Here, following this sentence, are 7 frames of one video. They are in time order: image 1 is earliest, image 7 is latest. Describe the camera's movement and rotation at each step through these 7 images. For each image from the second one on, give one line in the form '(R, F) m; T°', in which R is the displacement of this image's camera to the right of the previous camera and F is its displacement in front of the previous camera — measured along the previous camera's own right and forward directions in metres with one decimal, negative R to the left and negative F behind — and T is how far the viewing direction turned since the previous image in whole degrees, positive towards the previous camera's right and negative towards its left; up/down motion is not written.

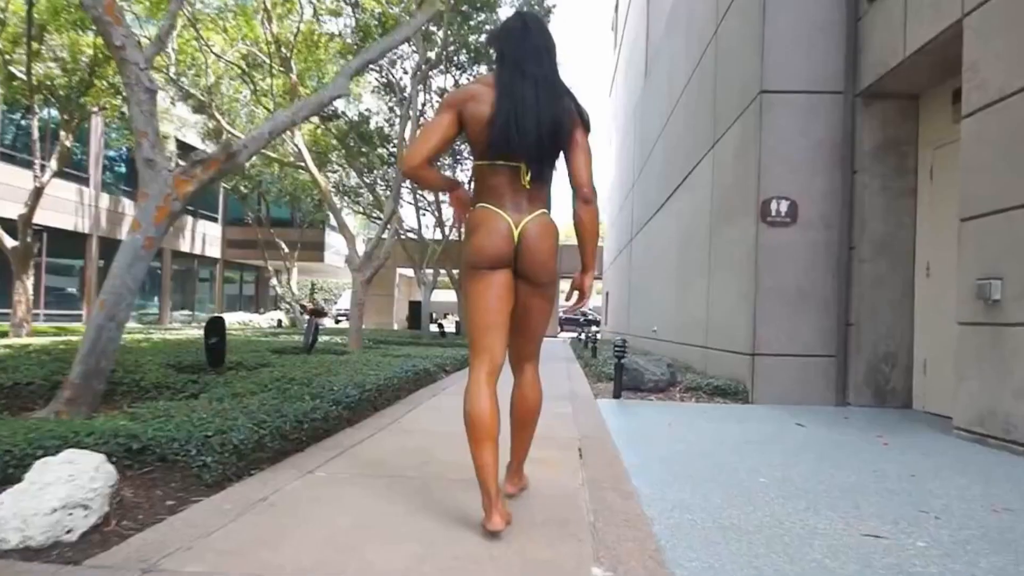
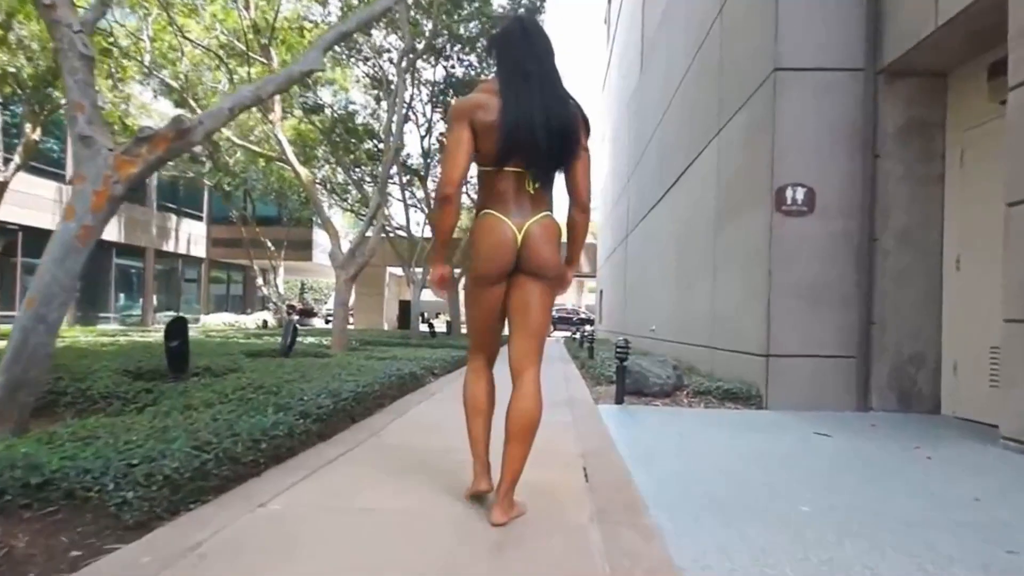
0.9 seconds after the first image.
(0.0, +0.7) m; +1°
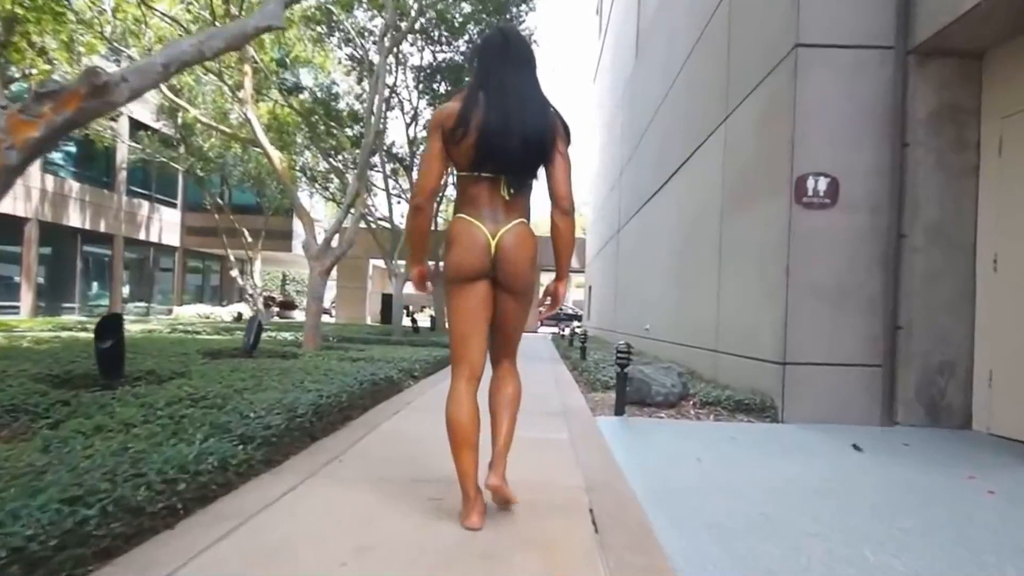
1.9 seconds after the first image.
(0.0, +0.9) m; +2°
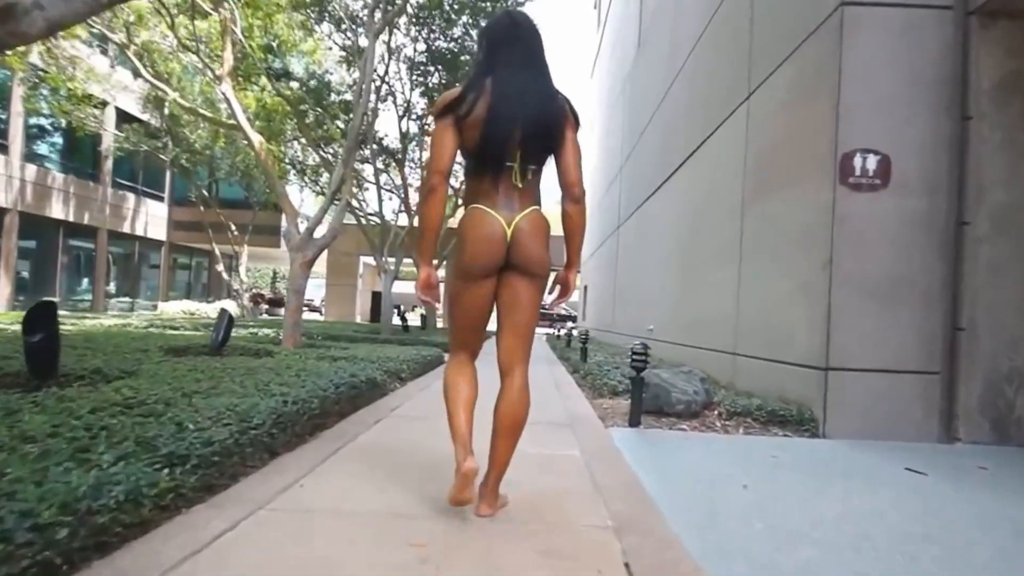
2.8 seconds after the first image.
(-0.1, +0.9) m; +1°
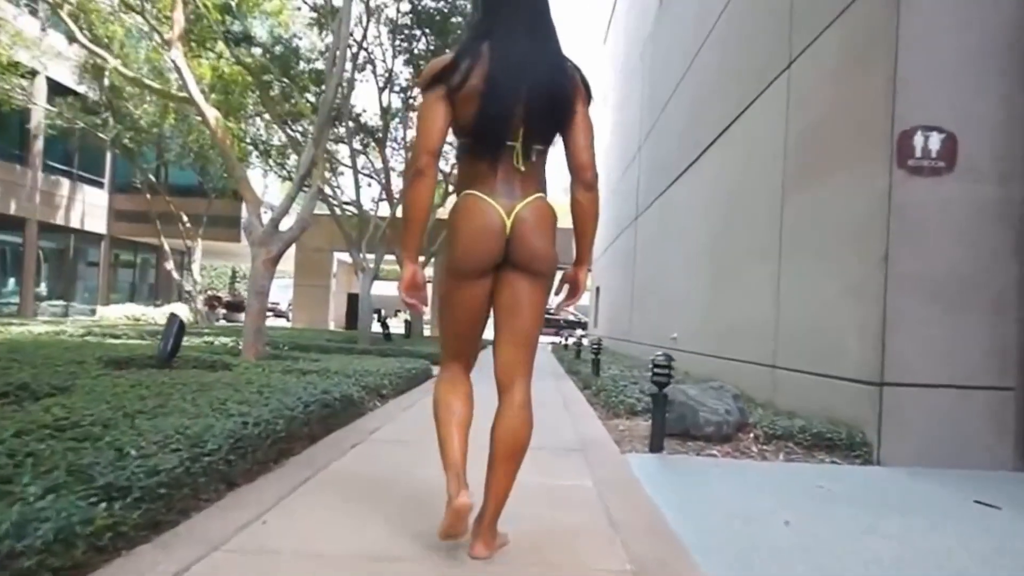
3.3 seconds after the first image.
(-0.4, +0.6) m; +4°
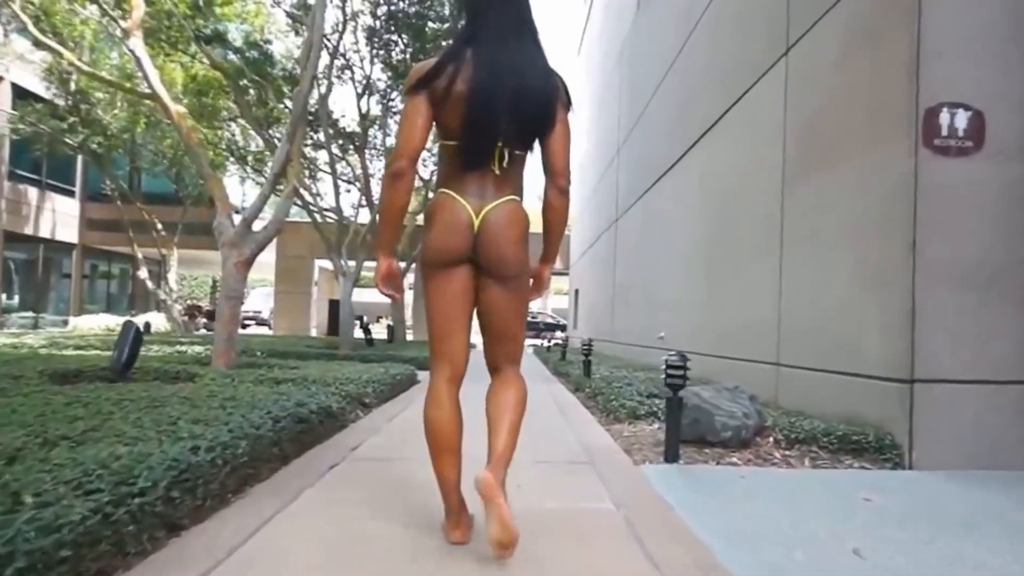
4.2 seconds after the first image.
(-0.3, +0.8) m; +3°
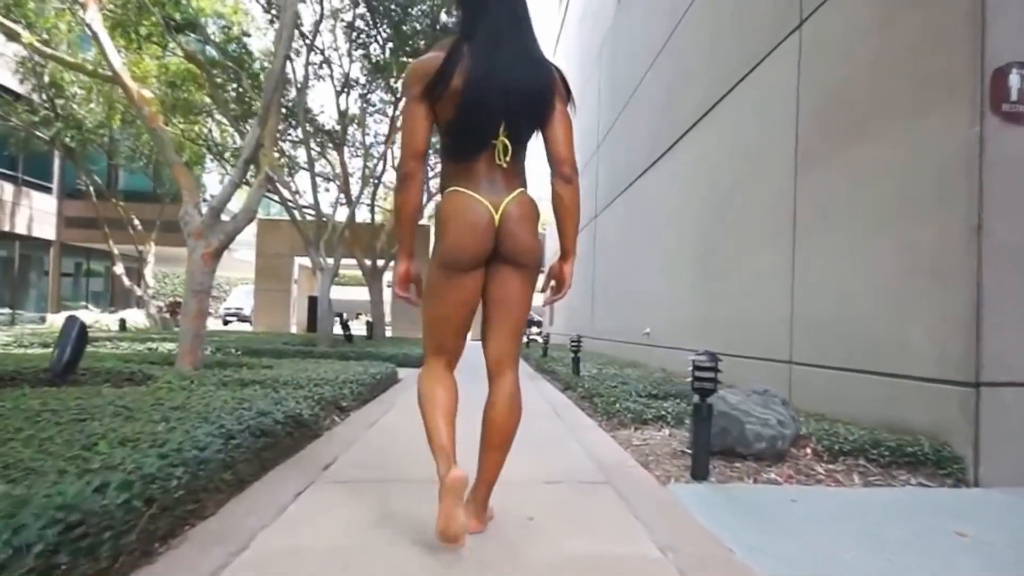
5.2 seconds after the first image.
(-0.3, +1.0) m; +3°
